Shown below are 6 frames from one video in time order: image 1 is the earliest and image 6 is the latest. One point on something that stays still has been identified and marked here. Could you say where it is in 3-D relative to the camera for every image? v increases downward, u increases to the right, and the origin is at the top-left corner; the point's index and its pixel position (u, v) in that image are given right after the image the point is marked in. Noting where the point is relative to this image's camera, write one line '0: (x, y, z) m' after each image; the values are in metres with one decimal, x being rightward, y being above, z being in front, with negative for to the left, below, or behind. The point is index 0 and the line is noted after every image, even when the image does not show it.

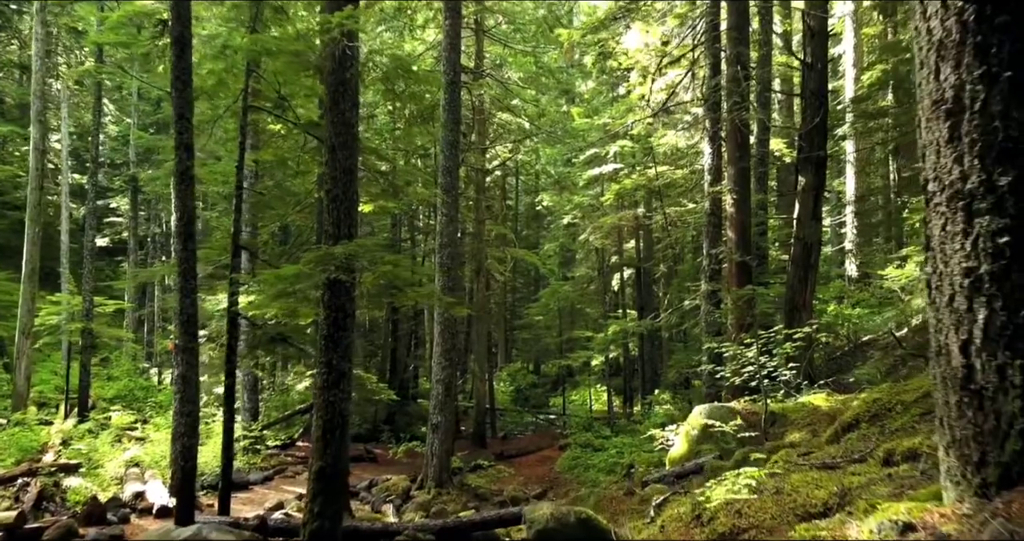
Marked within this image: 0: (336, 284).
0: (-1.7, -0.1, +6.8) m
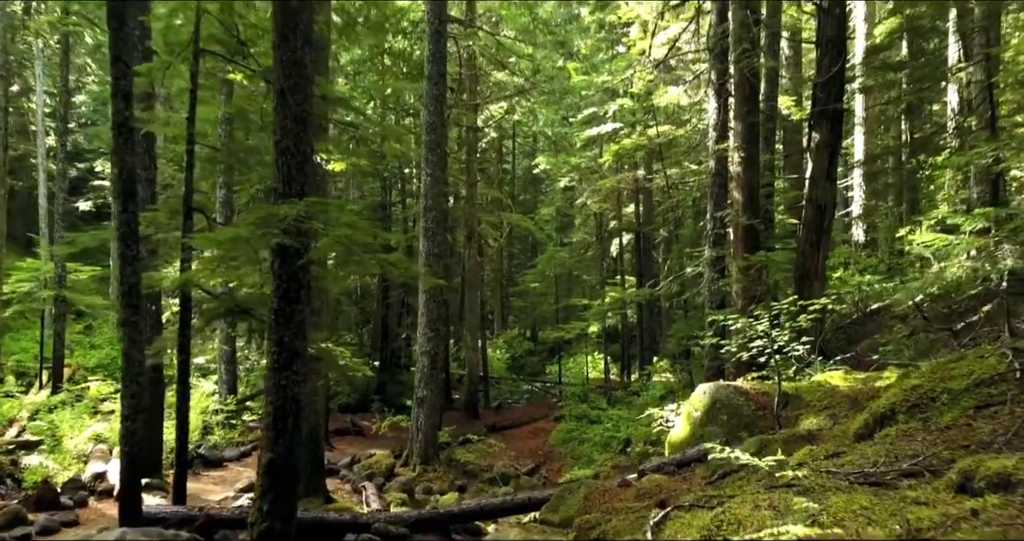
0: (-1.9, +0.2, +5.9) m
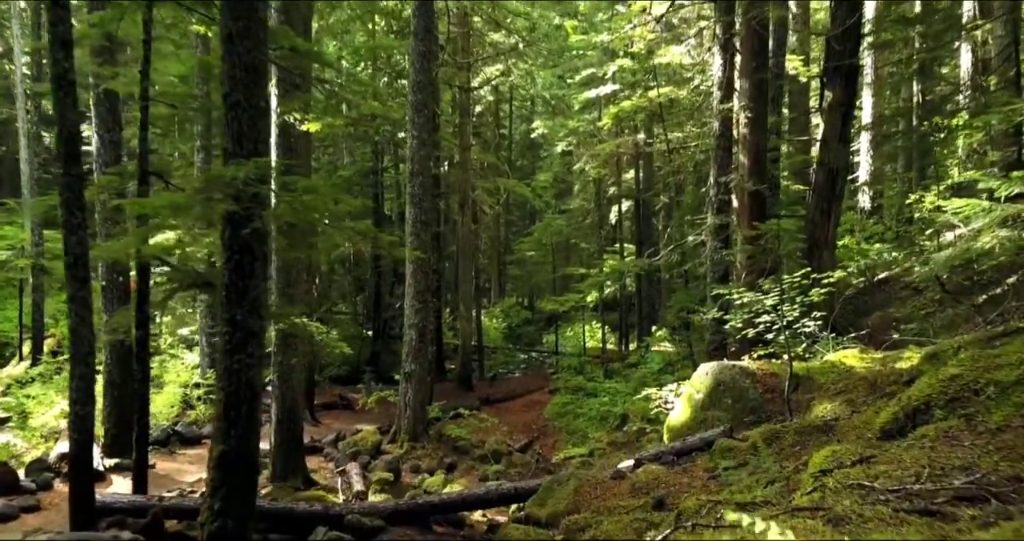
0: (-2.0, +0.4, +5.2) m
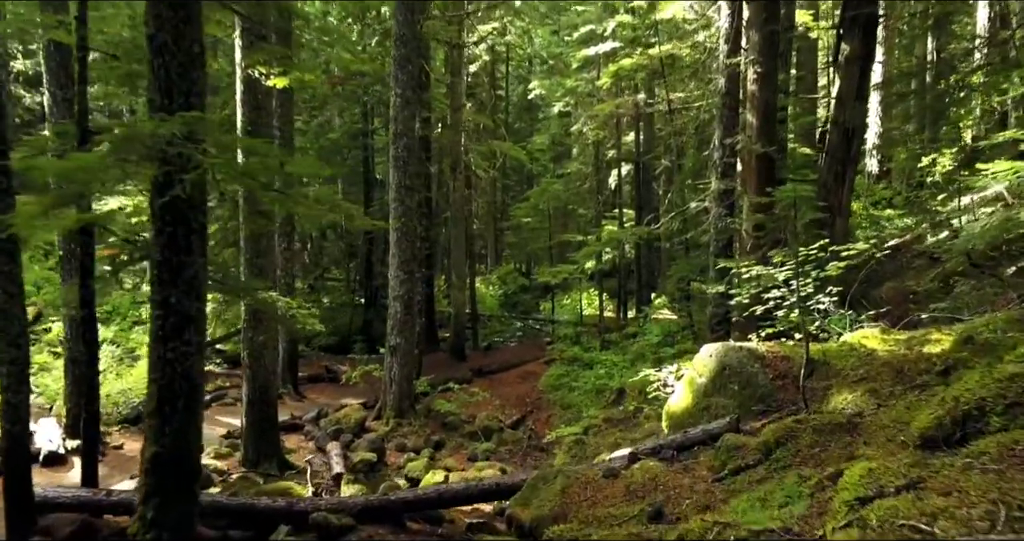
0: (-2.1, +0.5, +4.5) m
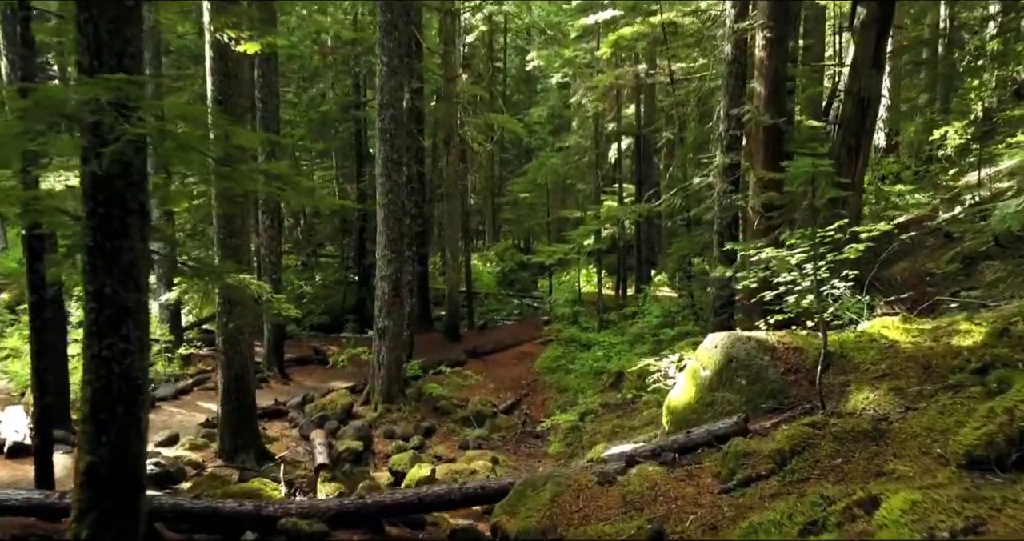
0: (-2.2, +0.6, +3.9) m
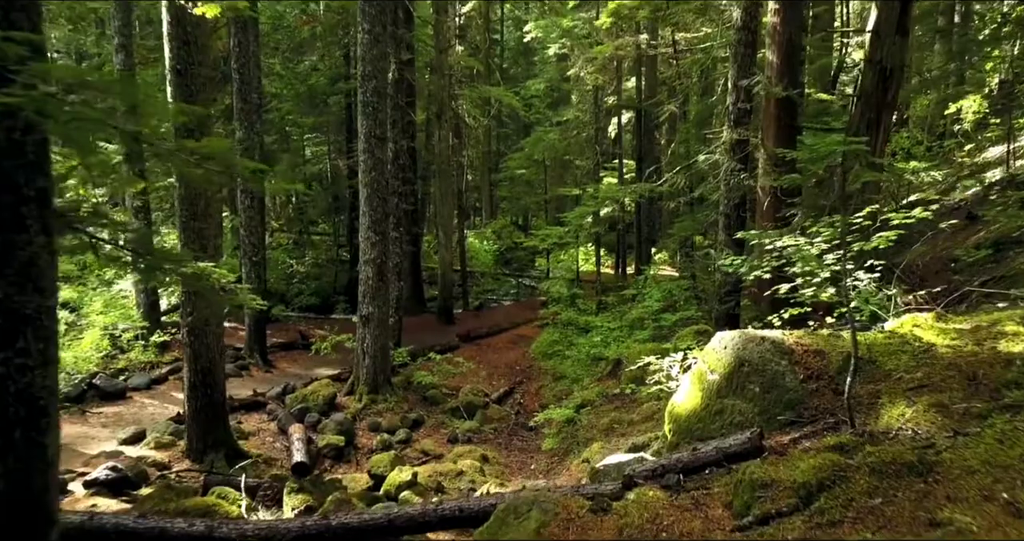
0: (-2.4, +0.6, +3.2) m
